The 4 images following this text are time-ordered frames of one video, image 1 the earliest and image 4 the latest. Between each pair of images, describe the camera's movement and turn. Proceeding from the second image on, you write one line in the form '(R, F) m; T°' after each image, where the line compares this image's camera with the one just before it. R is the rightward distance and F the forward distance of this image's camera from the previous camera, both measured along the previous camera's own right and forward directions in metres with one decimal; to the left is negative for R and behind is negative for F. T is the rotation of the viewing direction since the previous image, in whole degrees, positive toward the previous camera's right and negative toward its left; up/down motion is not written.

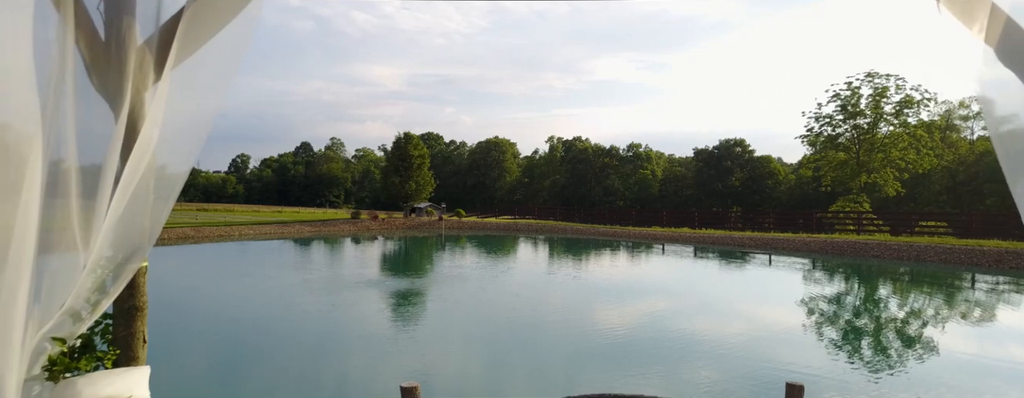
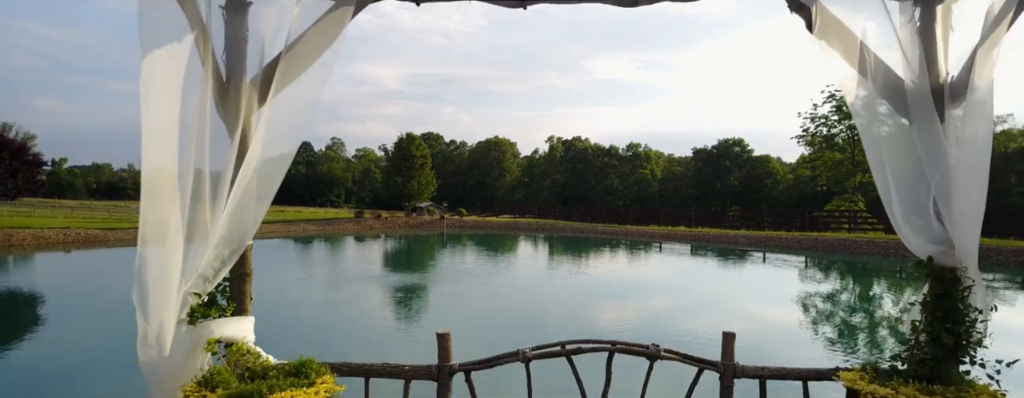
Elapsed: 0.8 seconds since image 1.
(0.0, -0.5) m; 0°
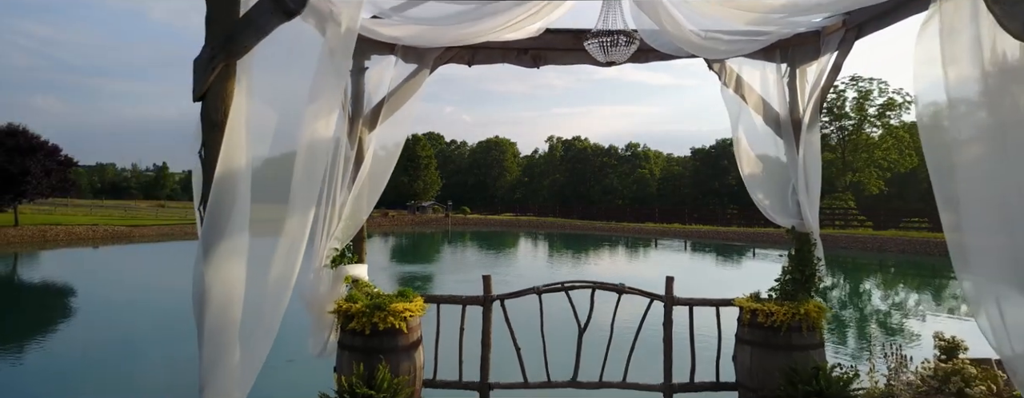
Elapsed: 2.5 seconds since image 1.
(-0.1, -1.2) m; 0°
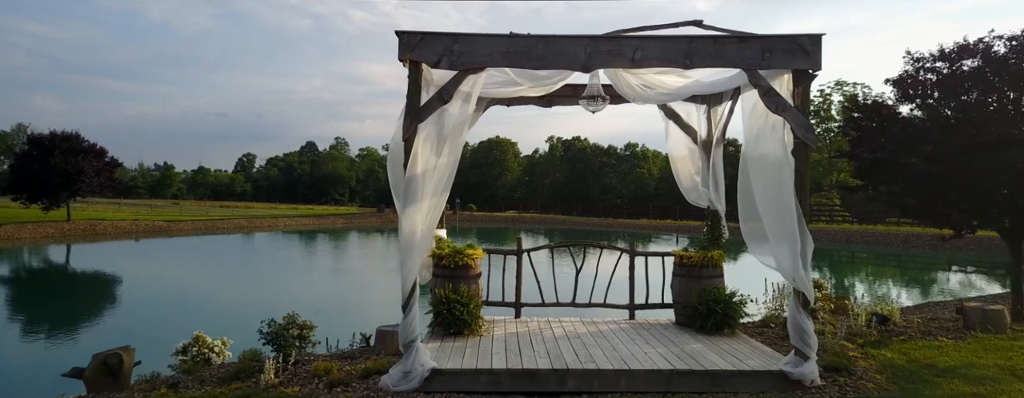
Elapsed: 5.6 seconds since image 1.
(-0.2, -1.9) m; 0°
